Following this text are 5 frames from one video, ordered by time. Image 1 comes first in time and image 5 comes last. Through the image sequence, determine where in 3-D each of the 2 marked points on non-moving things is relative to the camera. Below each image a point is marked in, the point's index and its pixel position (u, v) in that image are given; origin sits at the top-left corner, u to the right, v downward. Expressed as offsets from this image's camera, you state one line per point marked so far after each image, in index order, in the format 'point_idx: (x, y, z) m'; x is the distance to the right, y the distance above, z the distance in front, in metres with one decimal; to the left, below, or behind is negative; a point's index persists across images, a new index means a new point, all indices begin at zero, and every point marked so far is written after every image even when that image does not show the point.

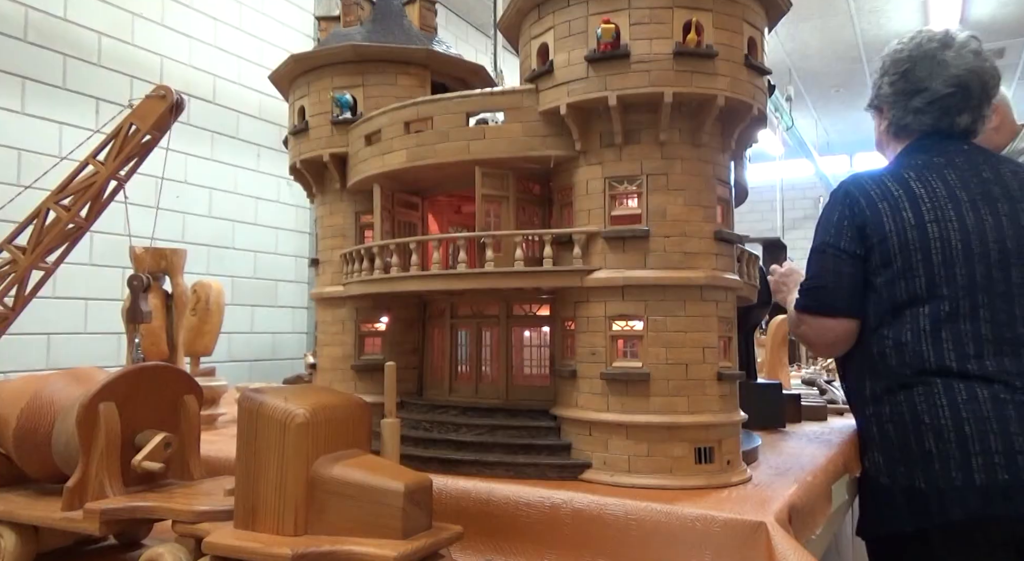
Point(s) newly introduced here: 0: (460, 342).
0: (-0.4, -0.5, +5.7) m
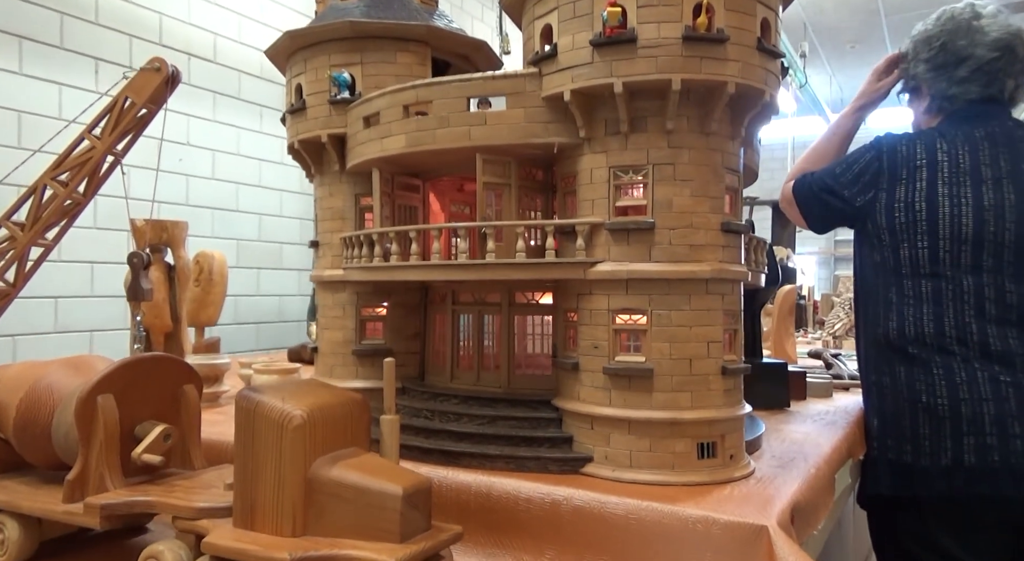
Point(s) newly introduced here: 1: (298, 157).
0: (-0.4, -0.4, +5.7) m
1: (-2.0, +1.1, +6.3) m
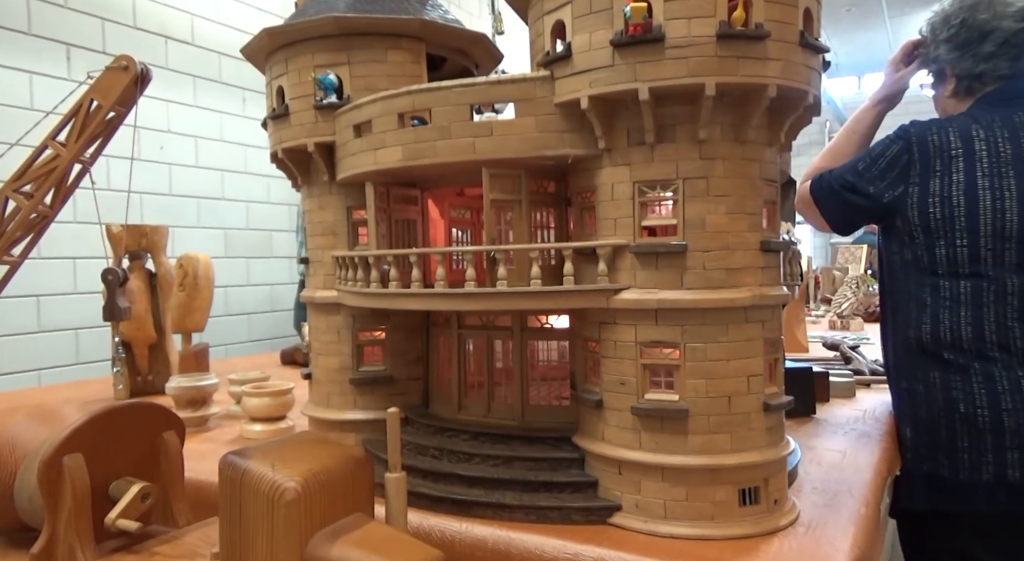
0: (-0.3, -0.5, +5.2) m
1: (-1.9, +1.0, +5.8) m
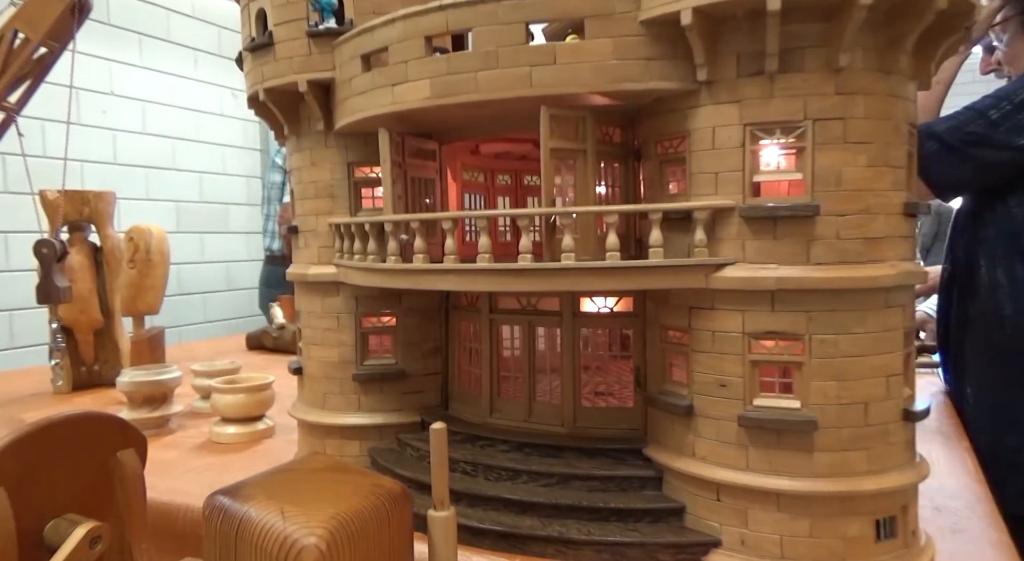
0: (-0.1, -0.4, +4.2) m
1: (-1.7, +1.1, +4.7) m
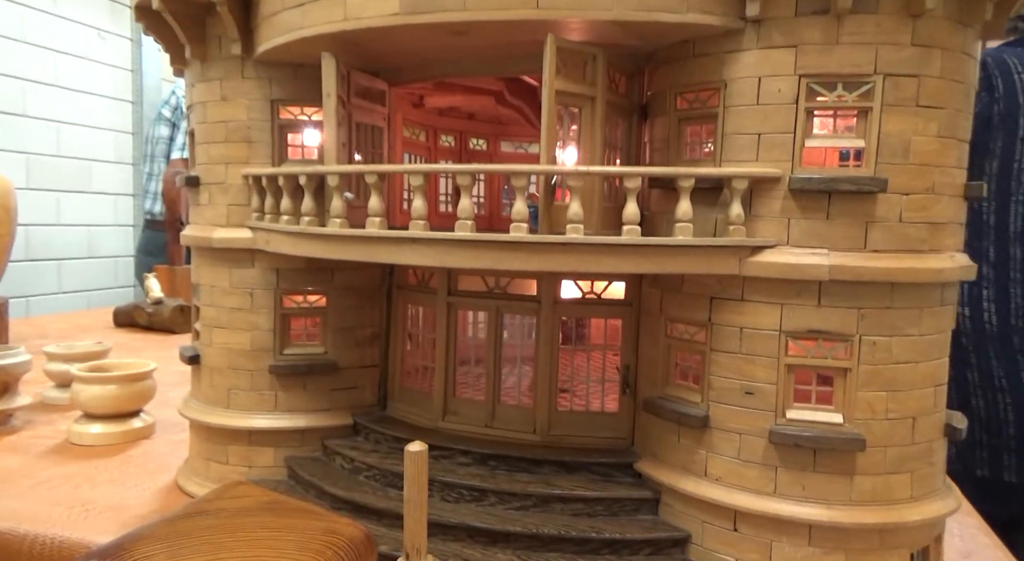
0: (-0.3, -0.3, +3.5) m
1: (-1.9, +1.3, +3.6) m
